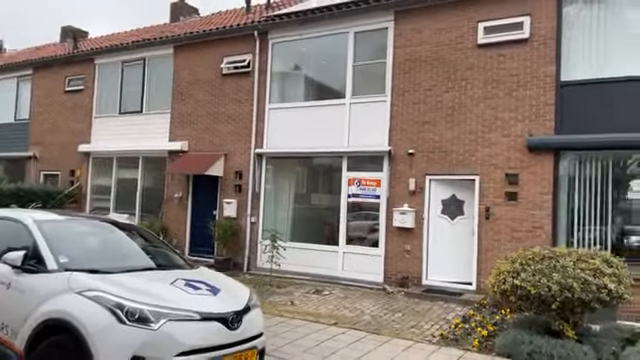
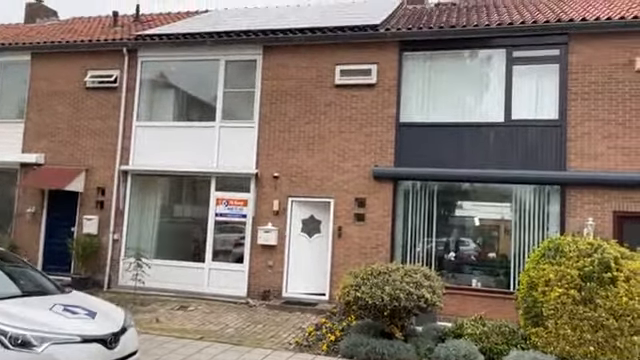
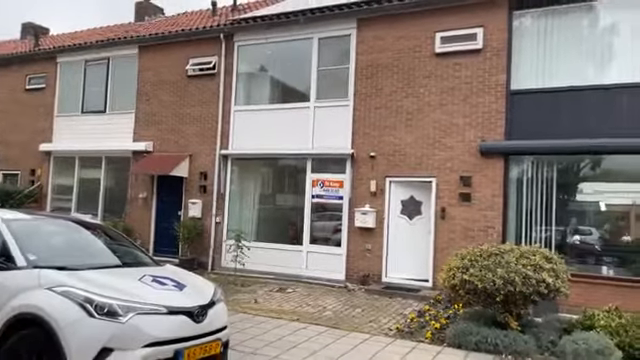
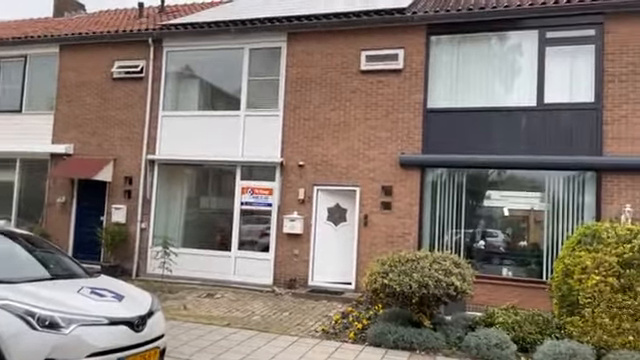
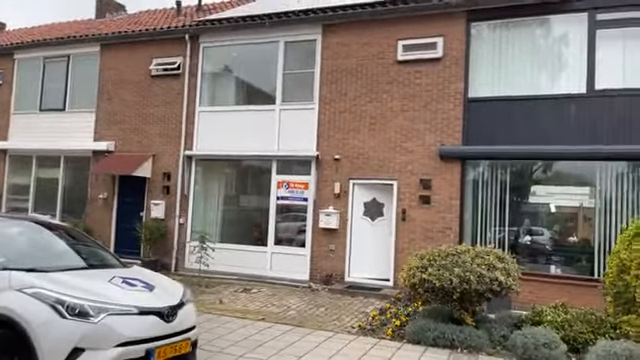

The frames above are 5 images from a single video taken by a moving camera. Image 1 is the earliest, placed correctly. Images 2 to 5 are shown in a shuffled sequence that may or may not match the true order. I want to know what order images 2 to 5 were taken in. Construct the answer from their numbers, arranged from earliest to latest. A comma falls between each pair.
3, 5, 4, 2
